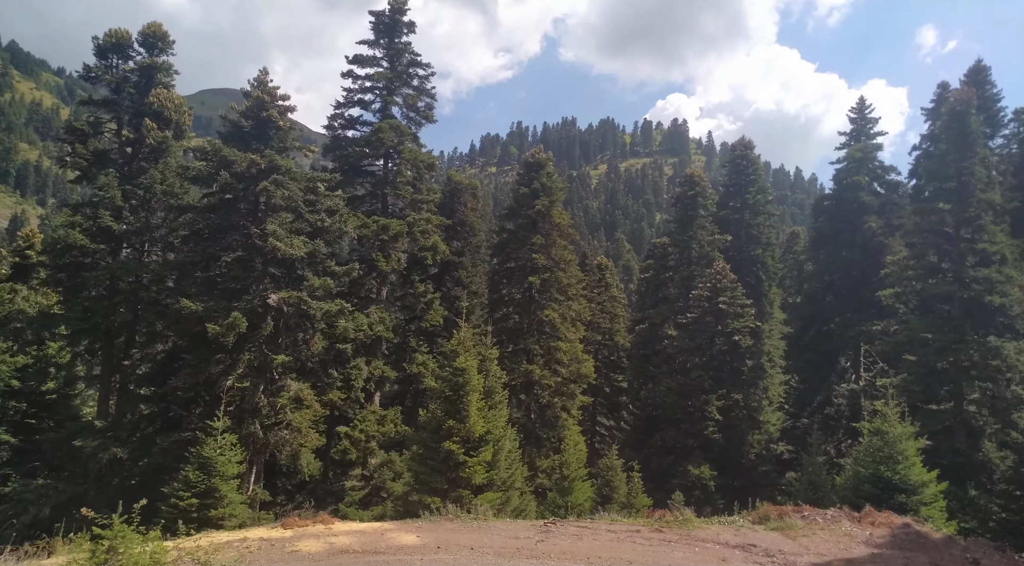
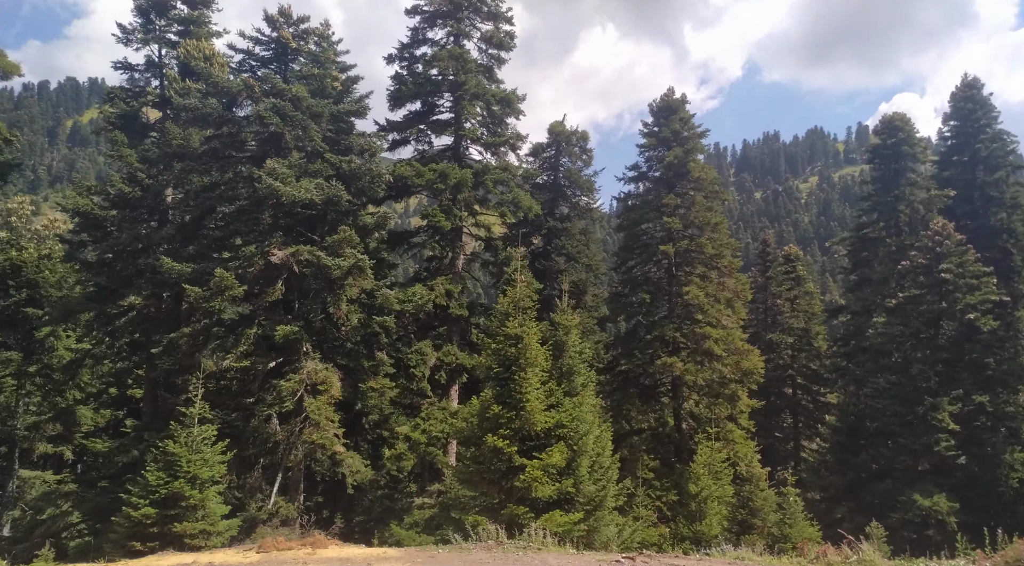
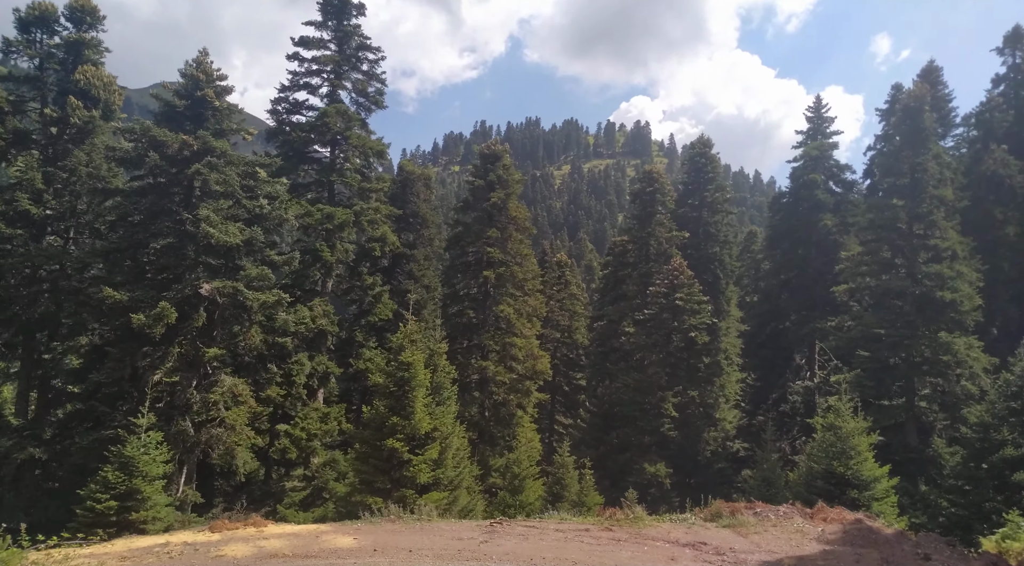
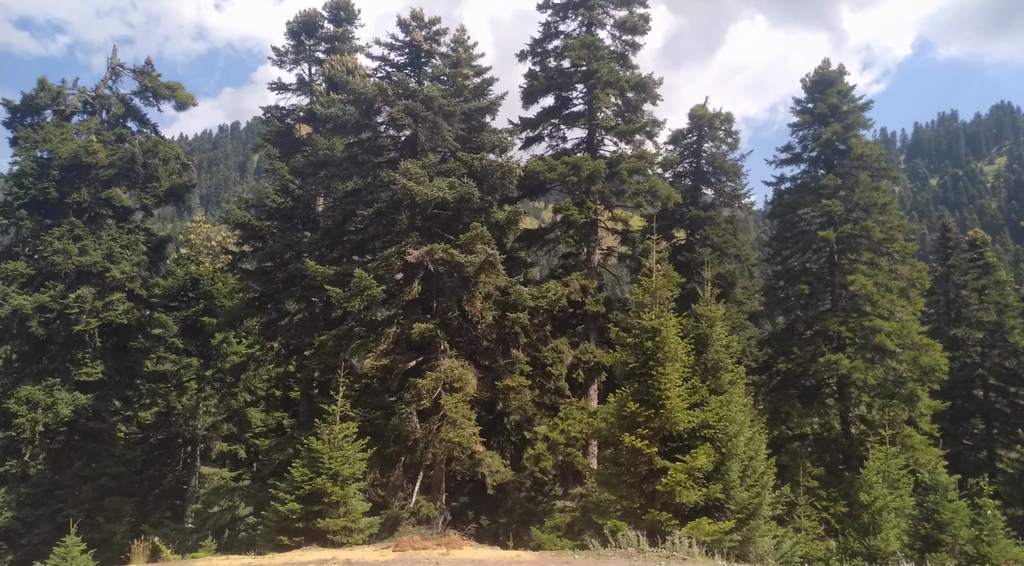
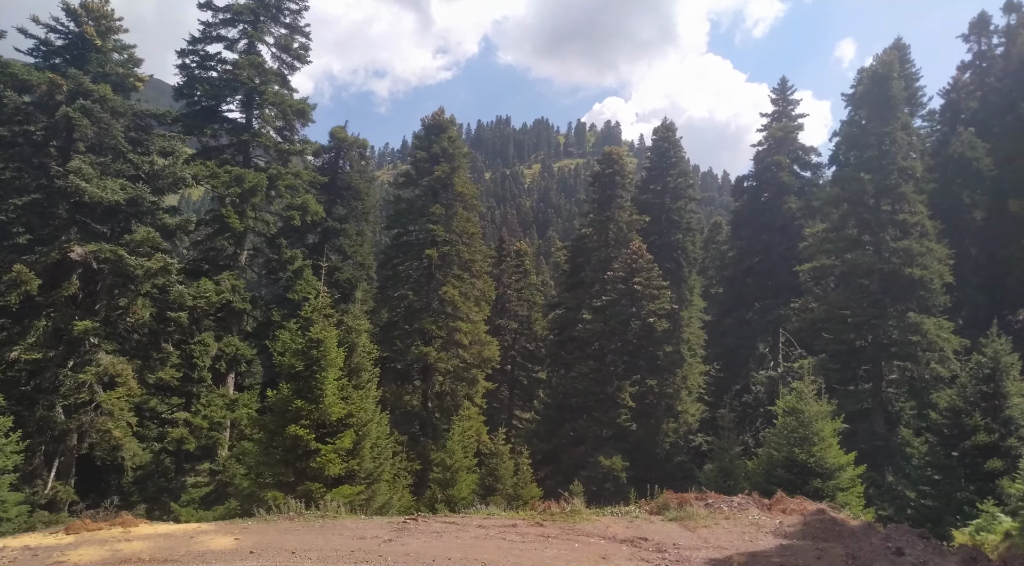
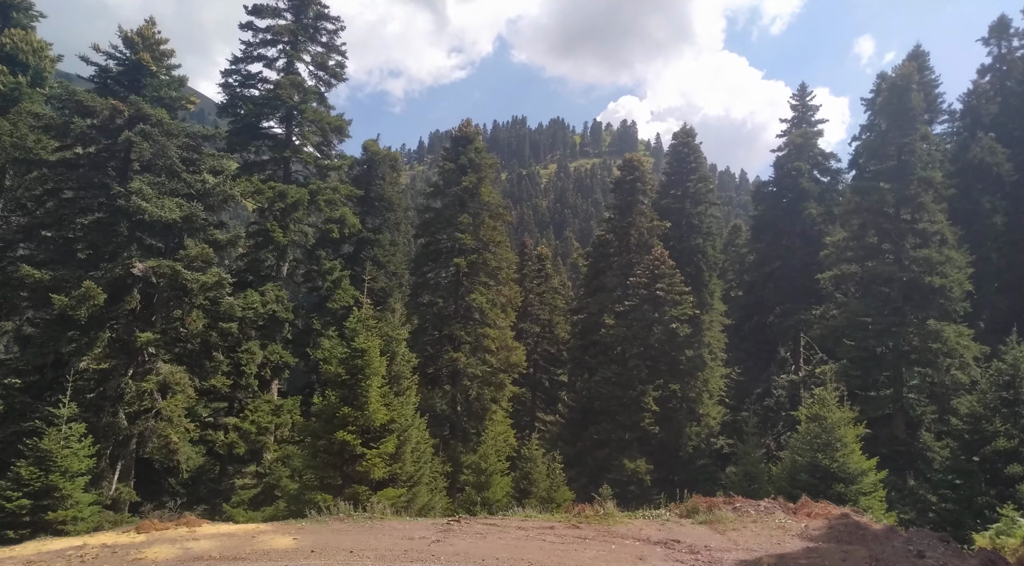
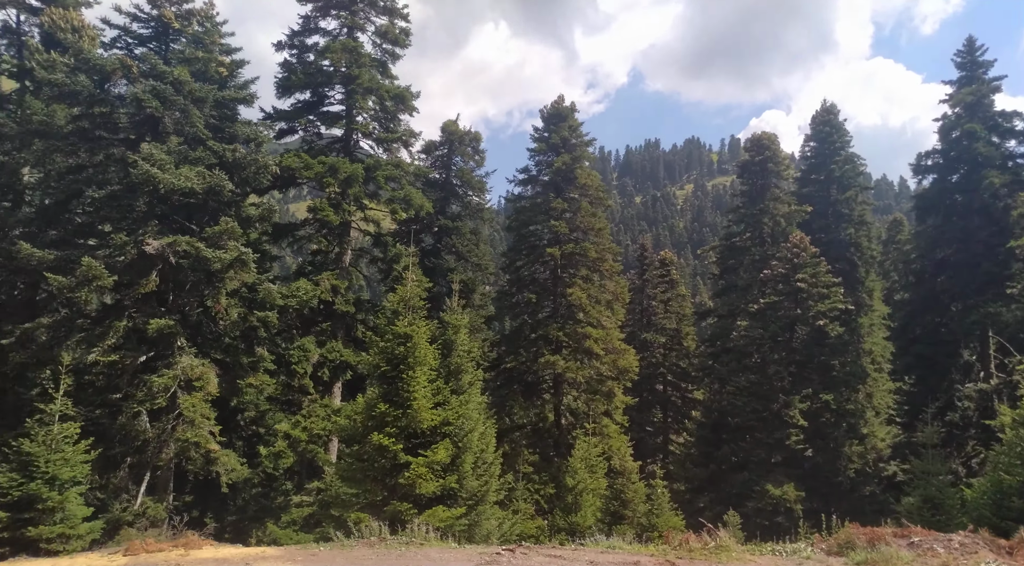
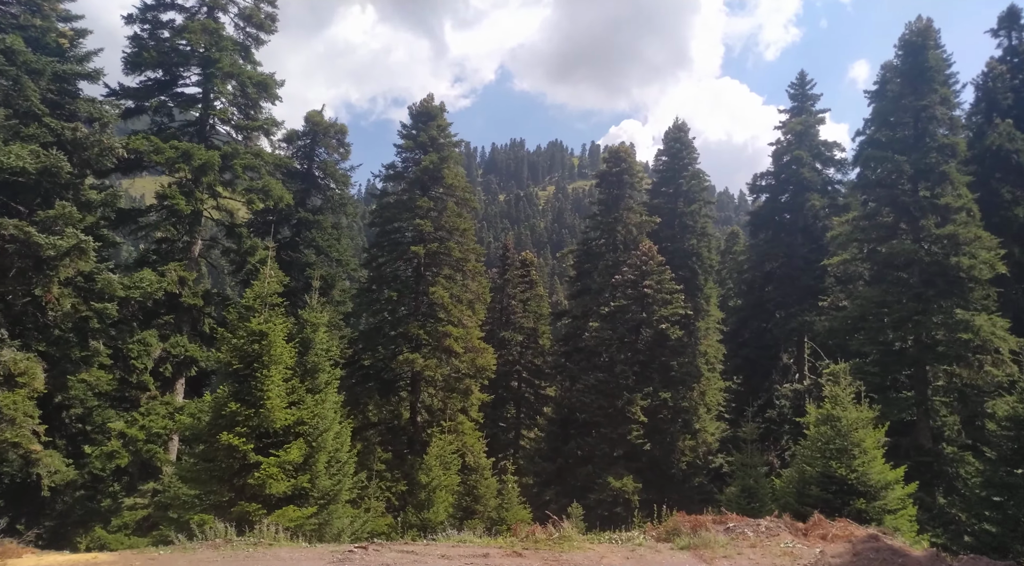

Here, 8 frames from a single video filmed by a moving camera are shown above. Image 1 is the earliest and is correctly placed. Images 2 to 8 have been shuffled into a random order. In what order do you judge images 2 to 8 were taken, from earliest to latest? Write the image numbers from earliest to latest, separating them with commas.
3, 6, 5, 8, 7, 2, 4
